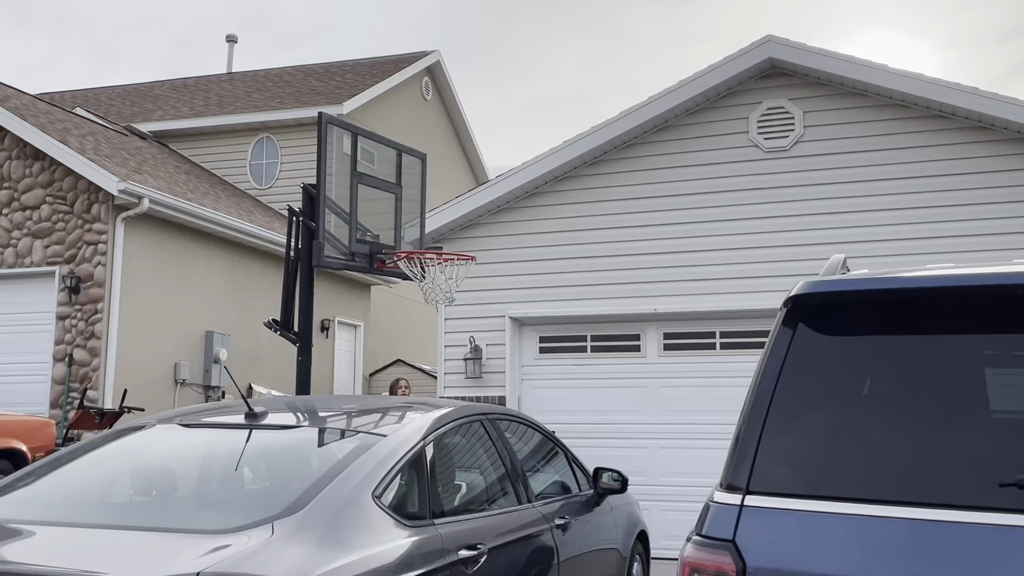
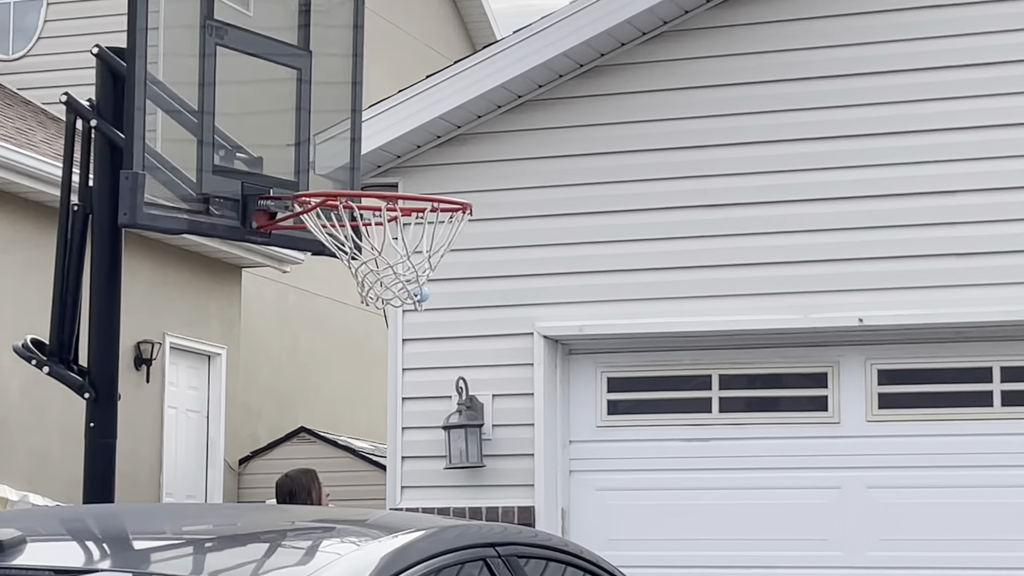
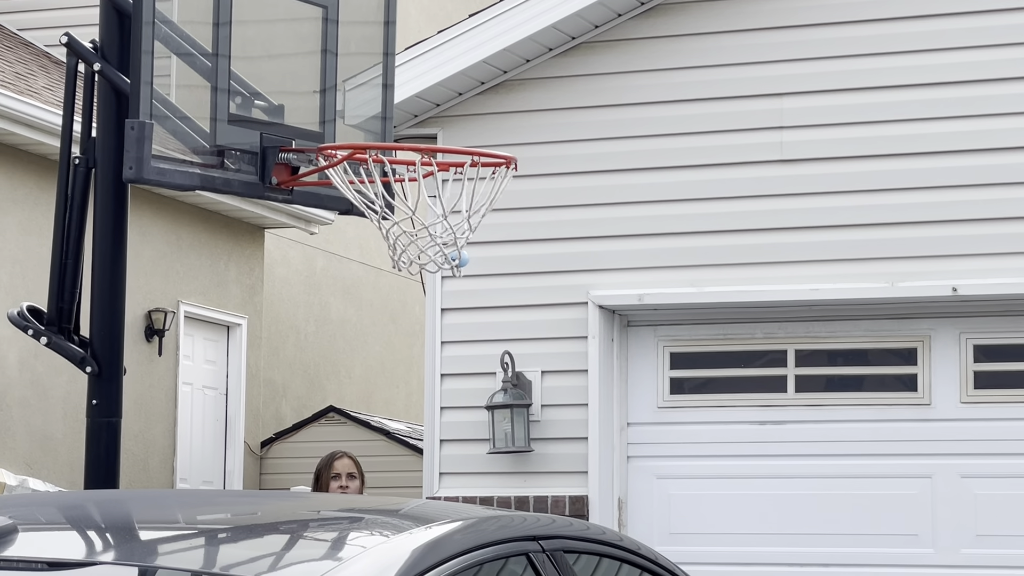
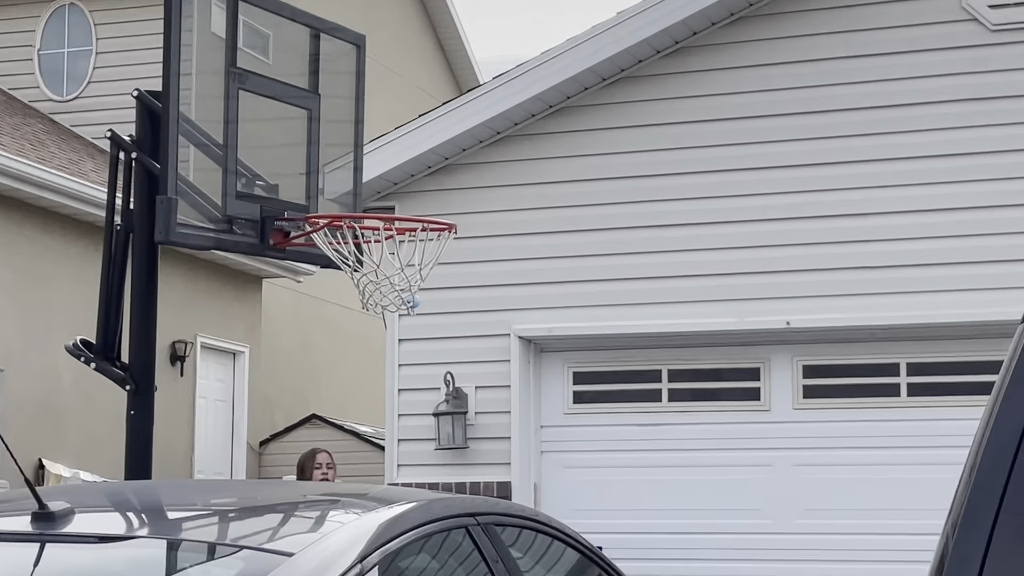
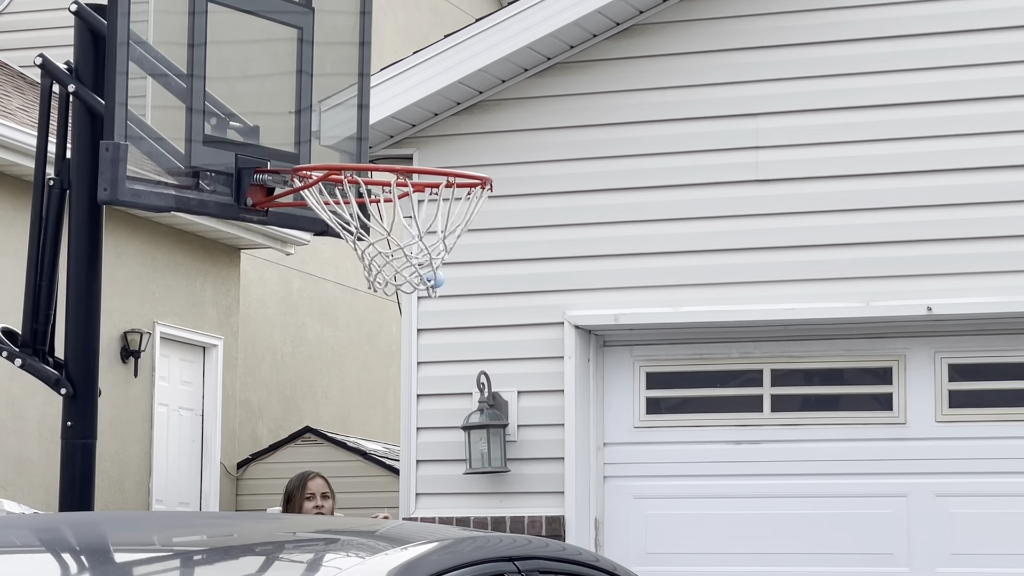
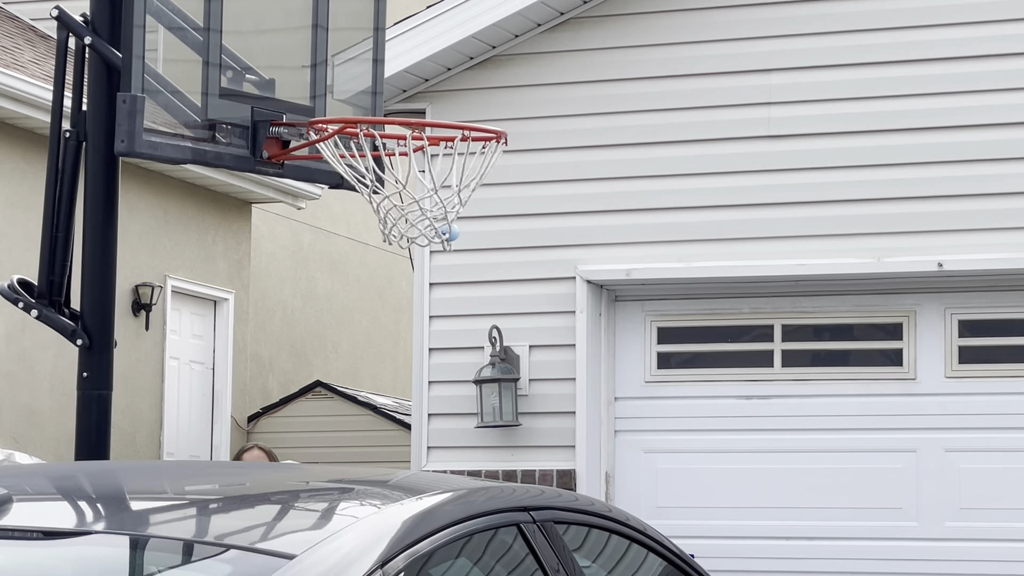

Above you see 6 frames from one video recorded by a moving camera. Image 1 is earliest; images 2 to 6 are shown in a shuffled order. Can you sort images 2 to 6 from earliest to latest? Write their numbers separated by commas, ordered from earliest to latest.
4, 2, 5, 3, 6
